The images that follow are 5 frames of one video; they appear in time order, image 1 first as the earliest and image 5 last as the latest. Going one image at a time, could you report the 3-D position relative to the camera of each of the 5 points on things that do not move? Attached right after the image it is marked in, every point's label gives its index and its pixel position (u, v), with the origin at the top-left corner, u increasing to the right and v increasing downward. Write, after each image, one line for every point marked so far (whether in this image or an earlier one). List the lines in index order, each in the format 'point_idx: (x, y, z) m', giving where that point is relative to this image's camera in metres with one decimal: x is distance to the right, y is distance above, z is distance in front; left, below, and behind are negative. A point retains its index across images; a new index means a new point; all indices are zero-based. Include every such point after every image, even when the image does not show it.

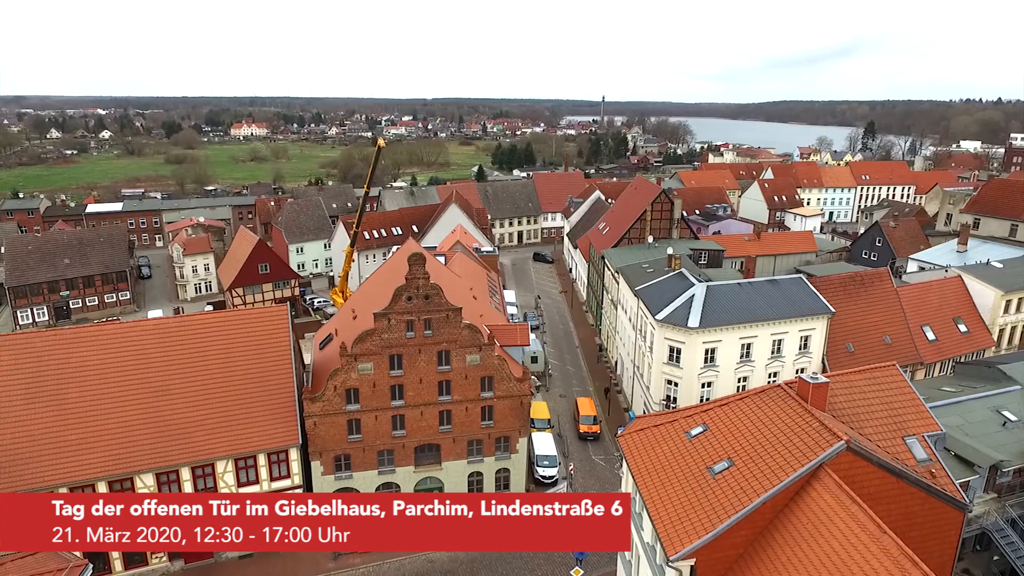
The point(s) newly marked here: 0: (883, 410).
0: (+11.2, -3.7, +19.4) m
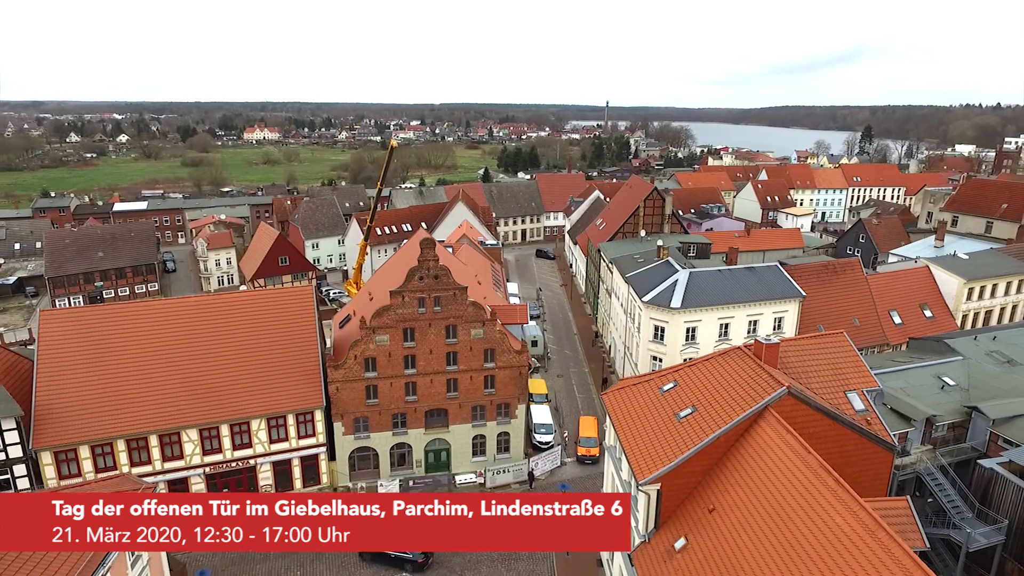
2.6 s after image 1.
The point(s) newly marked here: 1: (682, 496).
0: (+11.2, -2.9, +22.6) m
1: (+5.2, -6.3, +19.5) m
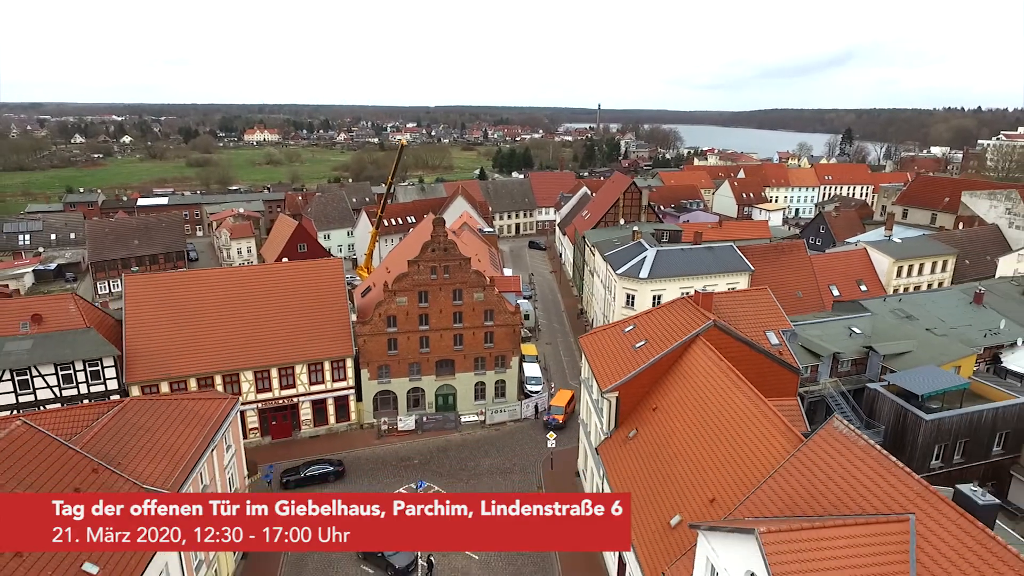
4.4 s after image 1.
0: (+11.0, -1.2, +29.2) m
1: (+5.0, -4.6, +26.0) m
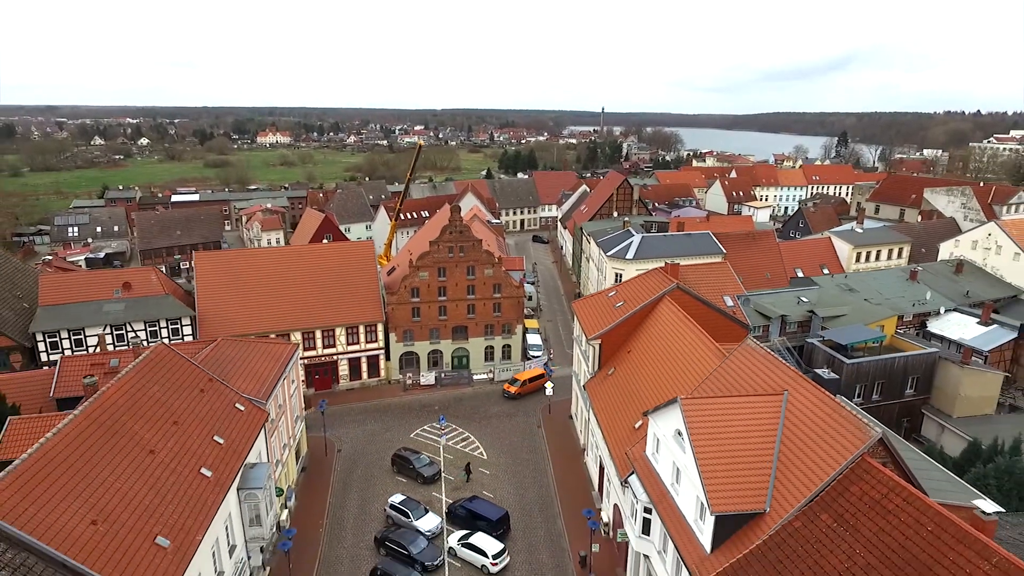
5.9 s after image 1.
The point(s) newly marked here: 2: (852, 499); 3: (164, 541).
0: (+11.2, +0.3, +35.6) m
1: (+5.2, -3.1, +32.5) m
2: (+8.4, -5.2, +15.9) m
3: (-9.4, -6.9, +17.3) m
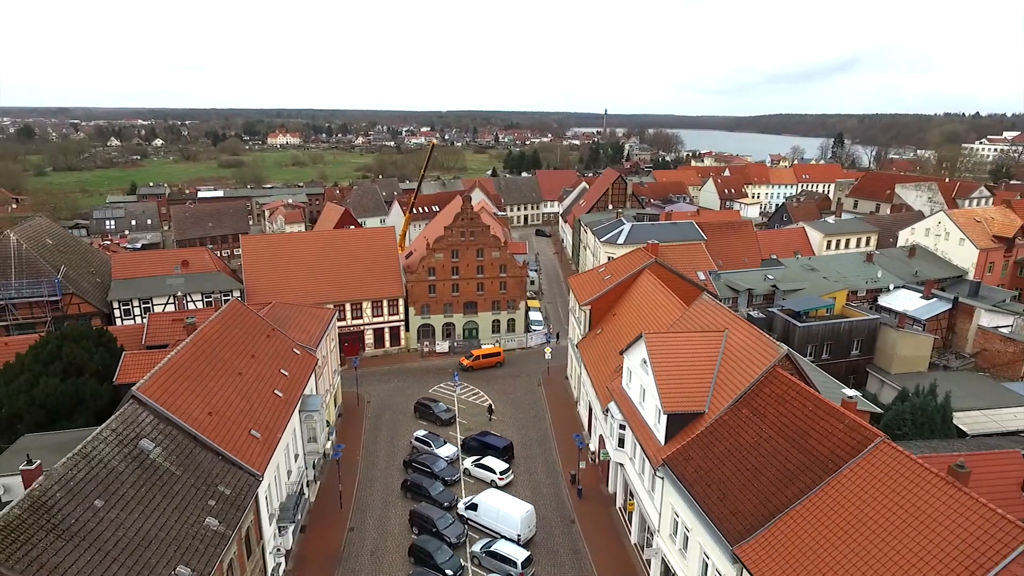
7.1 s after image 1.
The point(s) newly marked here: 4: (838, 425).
0: (+11.5, +1.7, +41.5) m
1: (+5.5, -1.6, +38.4) m
2: (+8.6, -3.7, +21.8) m
3: (-9.3, -5.3, +23.3) m
4: (+9.6, -4.0, +18.8) m
